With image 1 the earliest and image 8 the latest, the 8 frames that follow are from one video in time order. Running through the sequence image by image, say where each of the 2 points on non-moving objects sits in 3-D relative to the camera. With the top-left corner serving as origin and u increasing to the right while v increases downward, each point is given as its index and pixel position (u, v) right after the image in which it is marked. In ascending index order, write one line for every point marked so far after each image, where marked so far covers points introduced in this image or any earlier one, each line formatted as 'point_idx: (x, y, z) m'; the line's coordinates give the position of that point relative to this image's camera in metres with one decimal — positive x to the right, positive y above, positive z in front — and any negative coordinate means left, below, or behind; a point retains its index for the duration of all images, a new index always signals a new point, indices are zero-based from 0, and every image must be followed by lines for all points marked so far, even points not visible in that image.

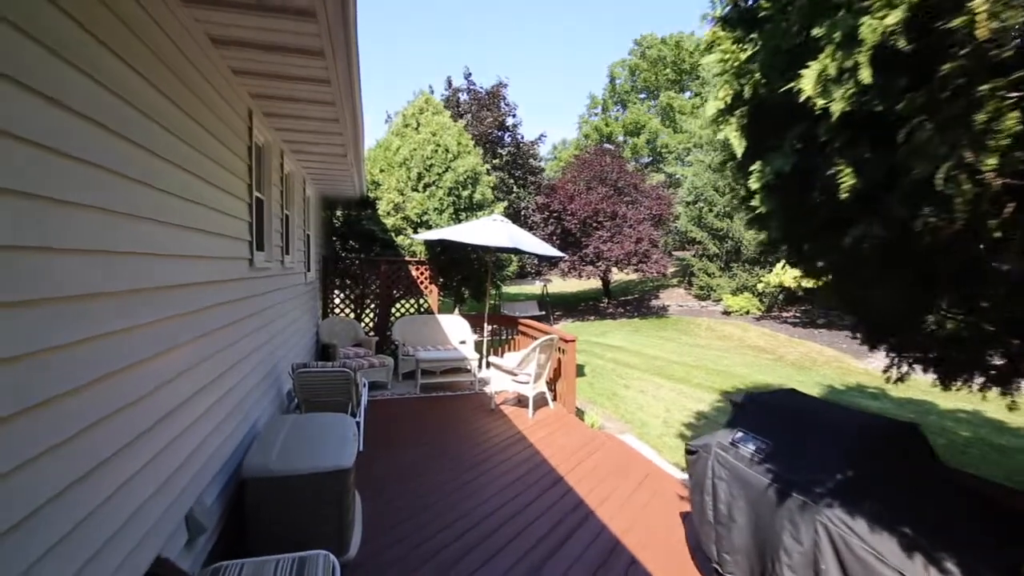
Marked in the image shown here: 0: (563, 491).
0: (+0.4, -1.5, +3.9) m
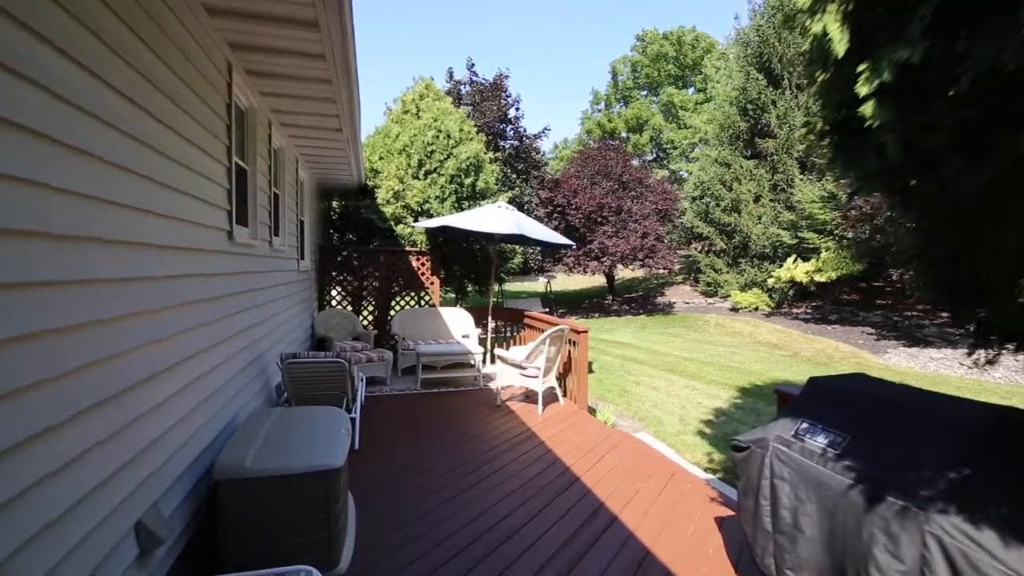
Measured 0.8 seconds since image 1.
0: (+0.5, -1.3, +3.5) m
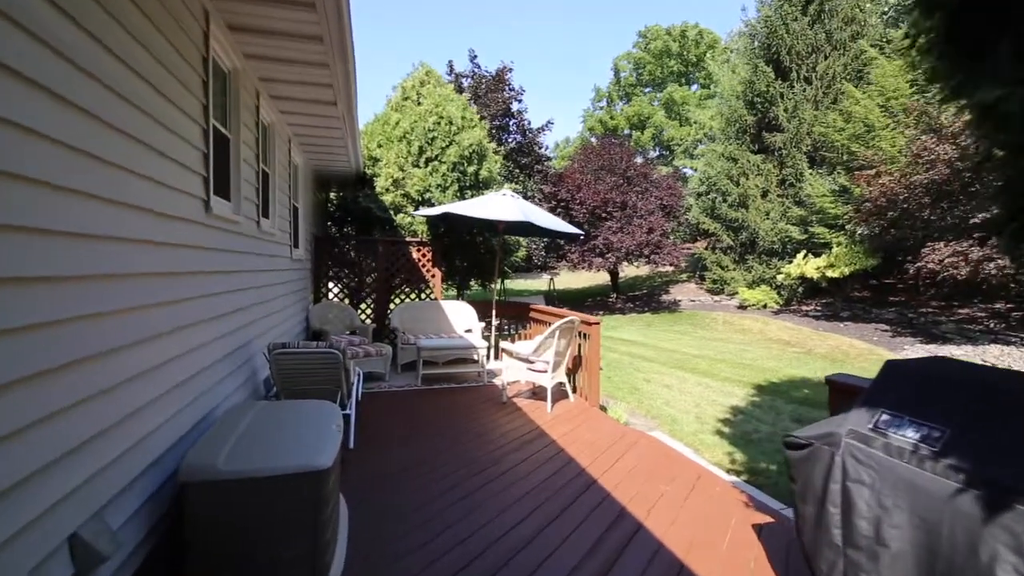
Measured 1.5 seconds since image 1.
0: (+0.5, -1.2, +3.2) m
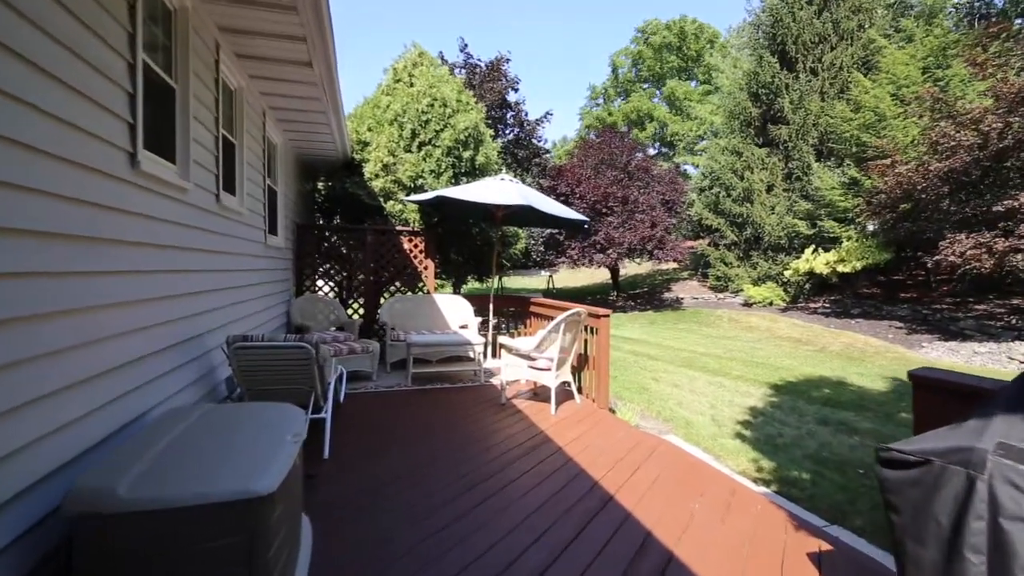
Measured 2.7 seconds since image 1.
0: (+0.5, -1.1, +2.7) m
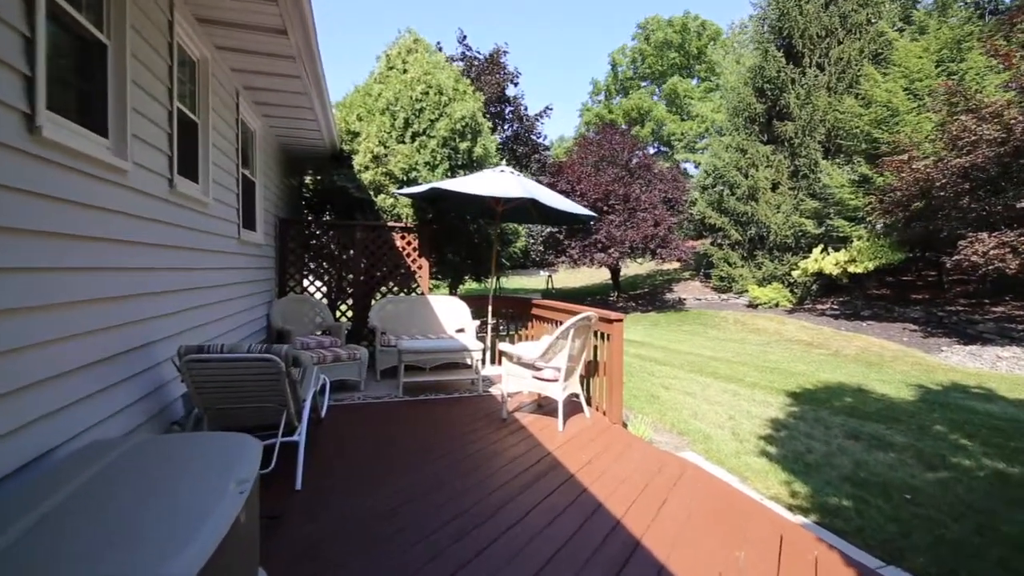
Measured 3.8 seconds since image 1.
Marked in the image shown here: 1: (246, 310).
0: (+0.6, -1.1, +2.2) m
1: (-2.3, -0.2, +4.6) m
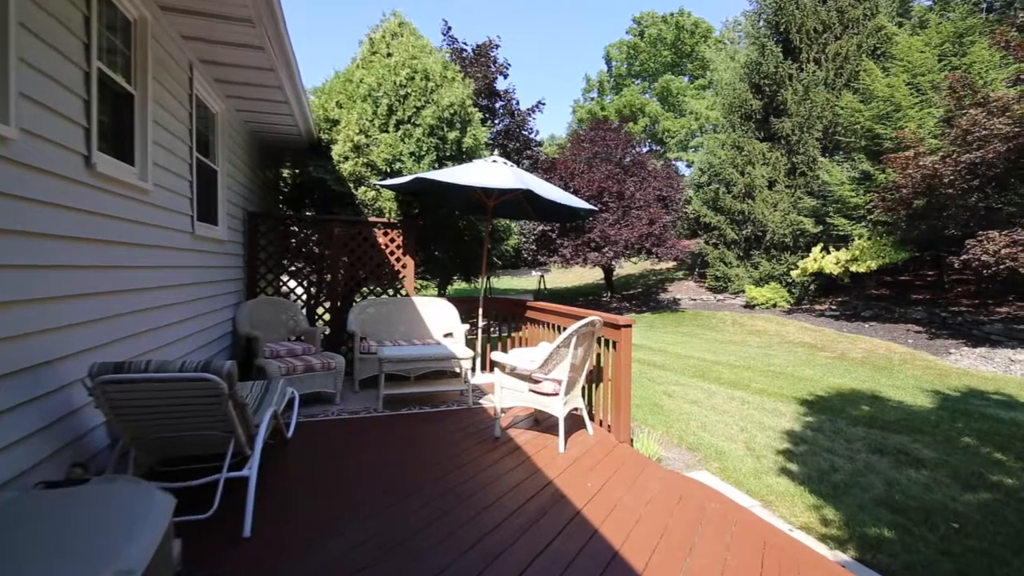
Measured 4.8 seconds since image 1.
0: (+0.6, -1.1, +1.8) m
1: (-2.4, -0.2, +4.1) m
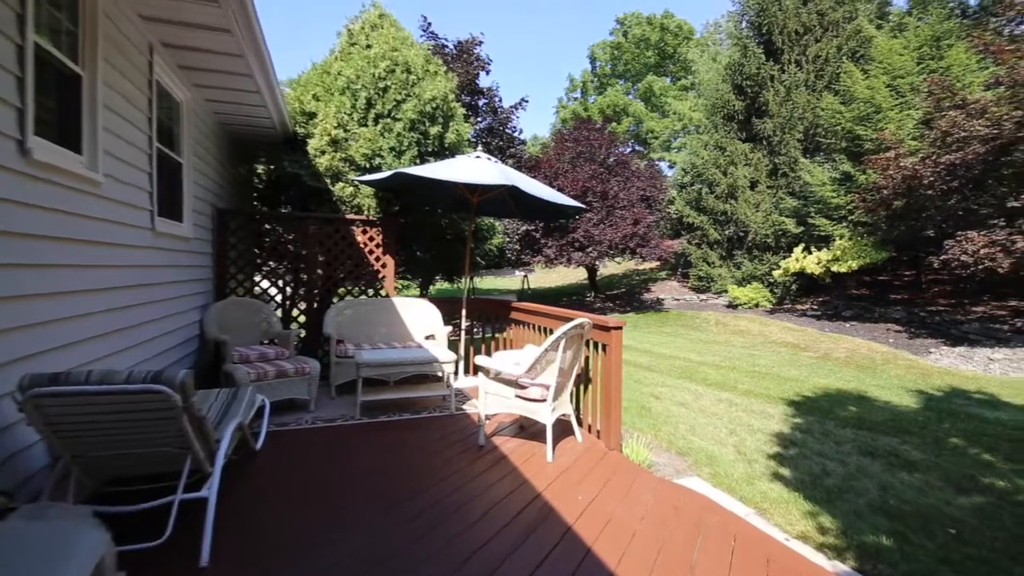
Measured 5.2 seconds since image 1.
0: (+0.5, -1.1, +1.6) m
1: (-2.5, -0.2, +3.9) m
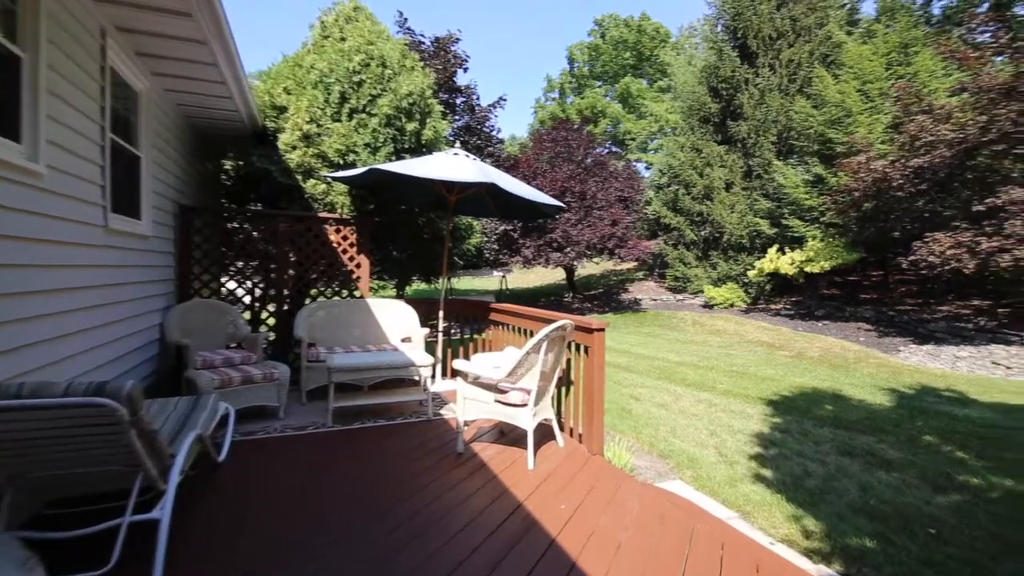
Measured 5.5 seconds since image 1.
0: (+0.5, -1.1, +1.5) m
1: (-2.6, -0.2, +3.7) m
